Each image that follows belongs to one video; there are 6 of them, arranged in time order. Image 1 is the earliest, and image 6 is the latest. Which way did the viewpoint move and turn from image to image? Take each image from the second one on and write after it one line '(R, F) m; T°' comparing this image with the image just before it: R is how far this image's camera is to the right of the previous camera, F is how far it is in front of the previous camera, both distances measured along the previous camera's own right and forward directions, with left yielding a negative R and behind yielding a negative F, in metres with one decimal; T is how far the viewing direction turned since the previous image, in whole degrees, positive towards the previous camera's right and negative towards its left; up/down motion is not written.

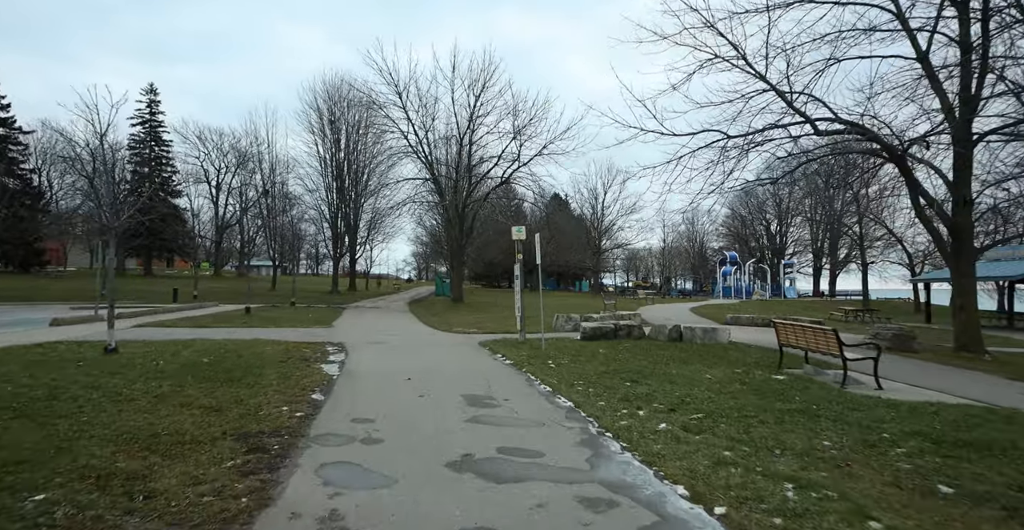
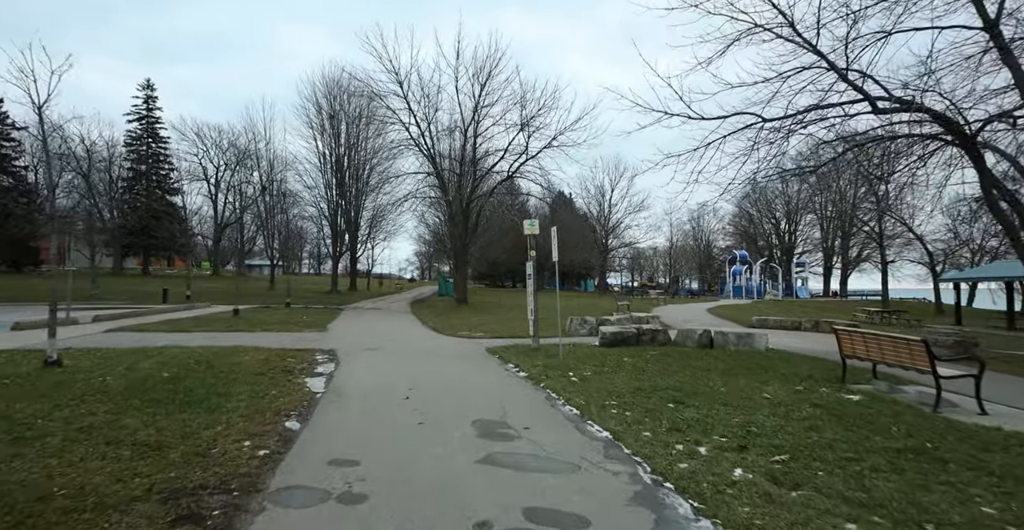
(-0.2, +1.5) m; 0°
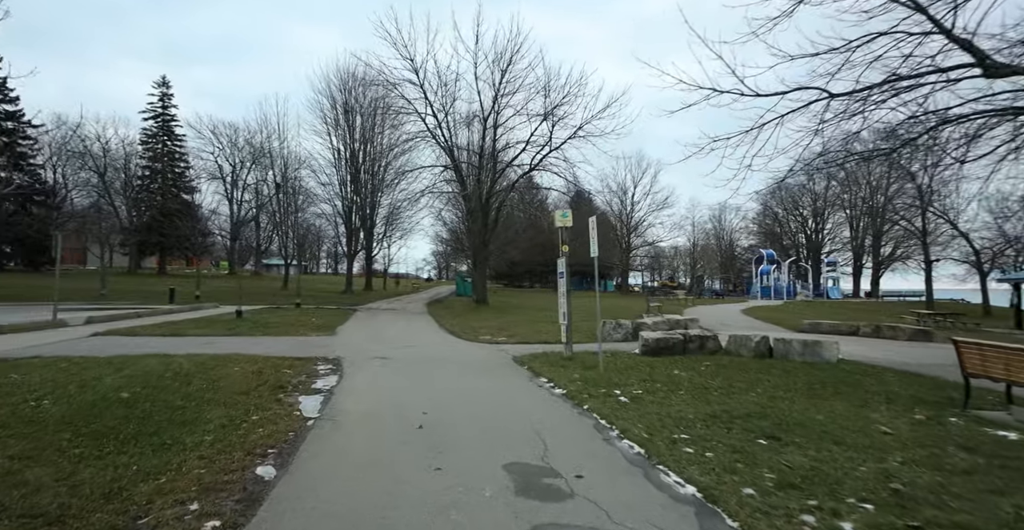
(-0.3, +1.7) m; -2°
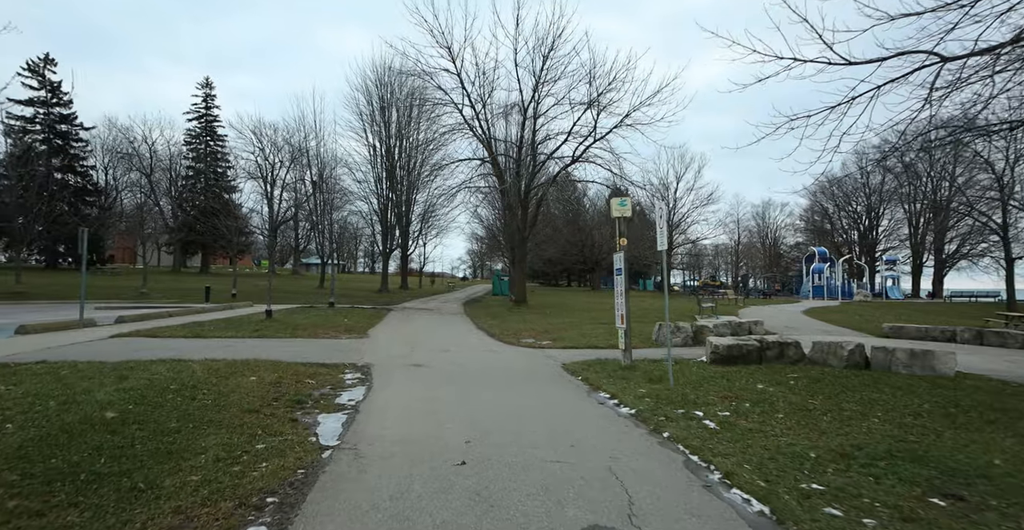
(-0.3, +1.4) m; -4°
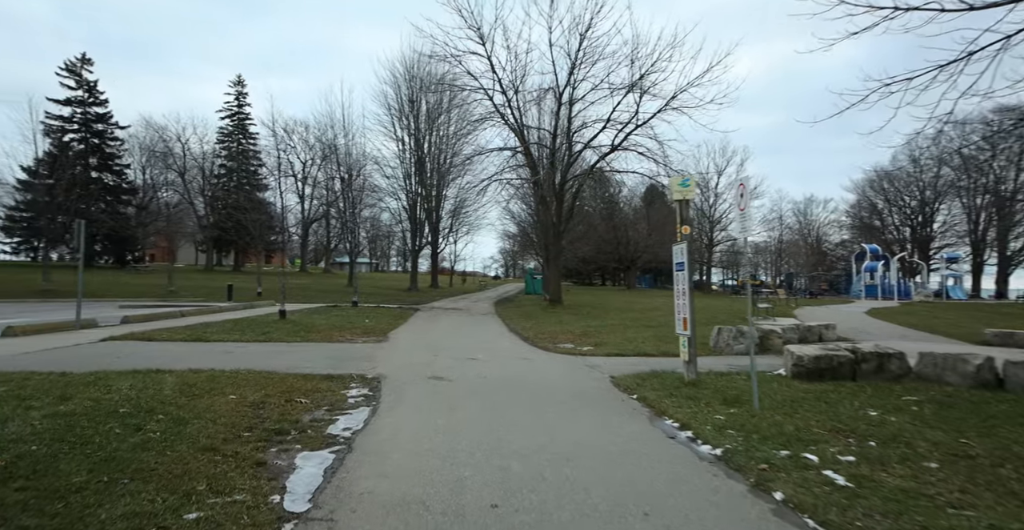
(-0.1, +1.8) m; -3°
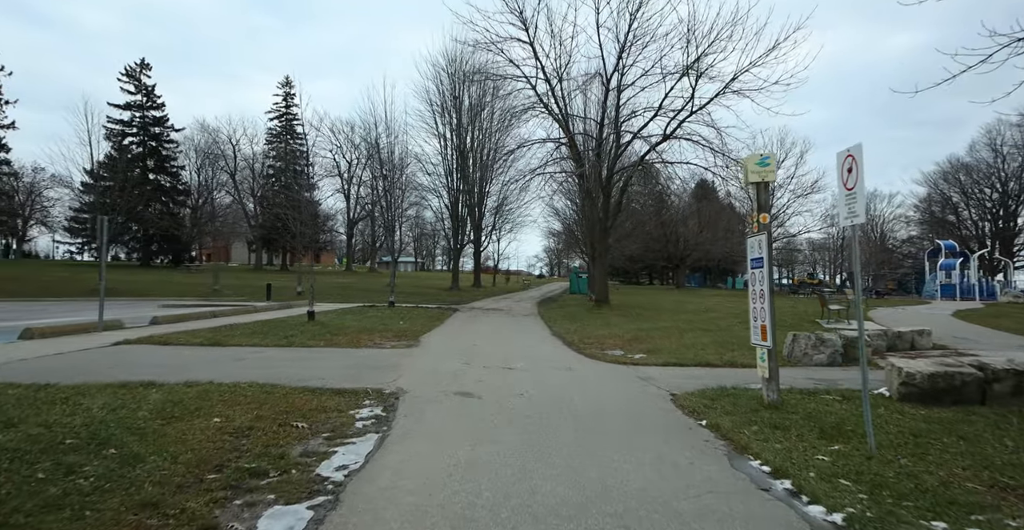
(+0.1, +1.4) m; -5°
